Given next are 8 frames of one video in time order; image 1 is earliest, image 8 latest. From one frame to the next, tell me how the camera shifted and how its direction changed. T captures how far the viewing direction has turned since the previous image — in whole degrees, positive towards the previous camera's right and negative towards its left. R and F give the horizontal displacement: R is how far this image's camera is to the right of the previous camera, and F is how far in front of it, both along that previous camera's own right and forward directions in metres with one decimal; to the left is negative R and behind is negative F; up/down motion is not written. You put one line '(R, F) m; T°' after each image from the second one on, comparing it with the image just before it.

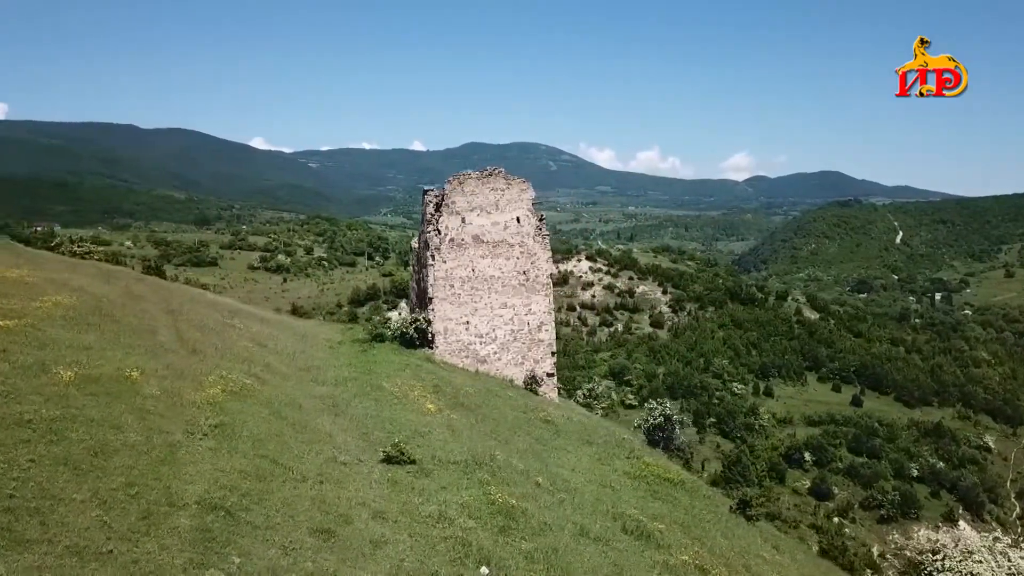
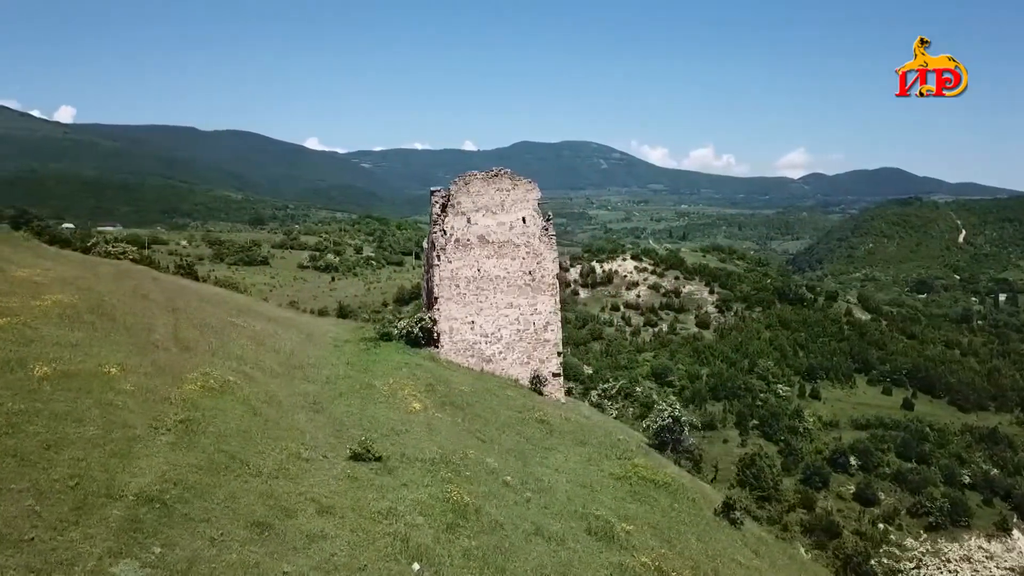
(+1.1, -0.1) m; -4°
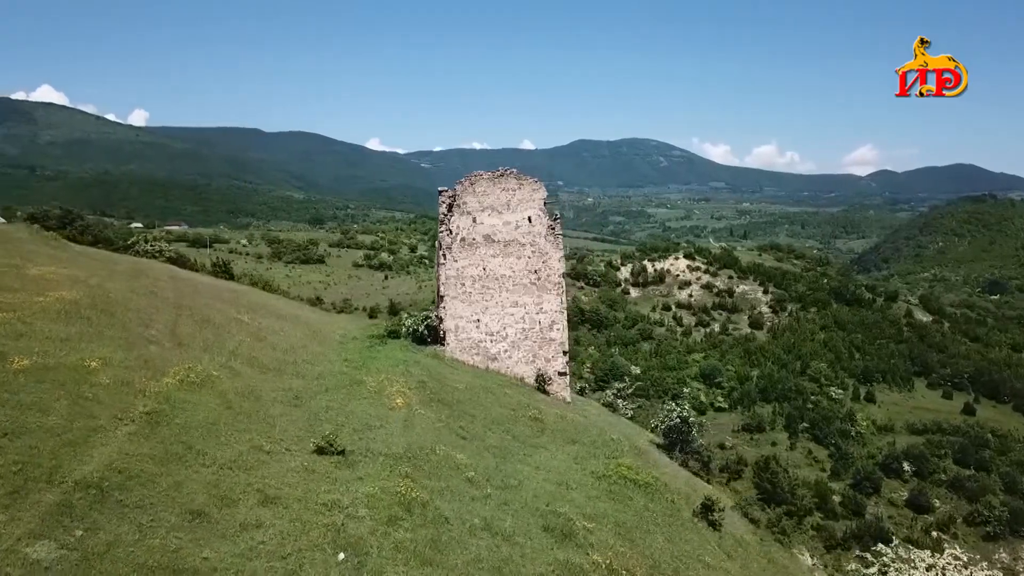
(+1.3, -0.1) m; -4°
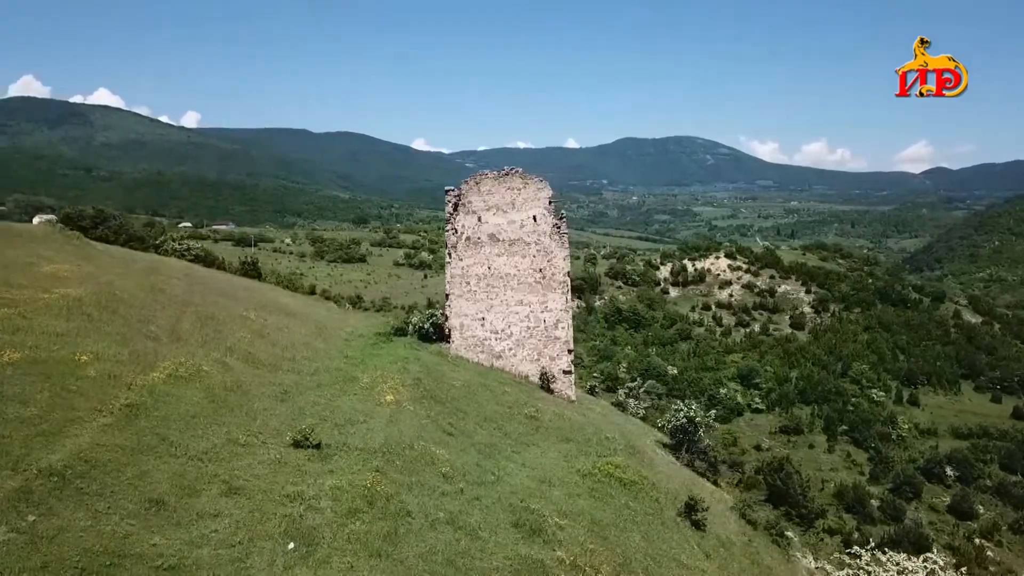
(+1.0, -0.1) m; -3°
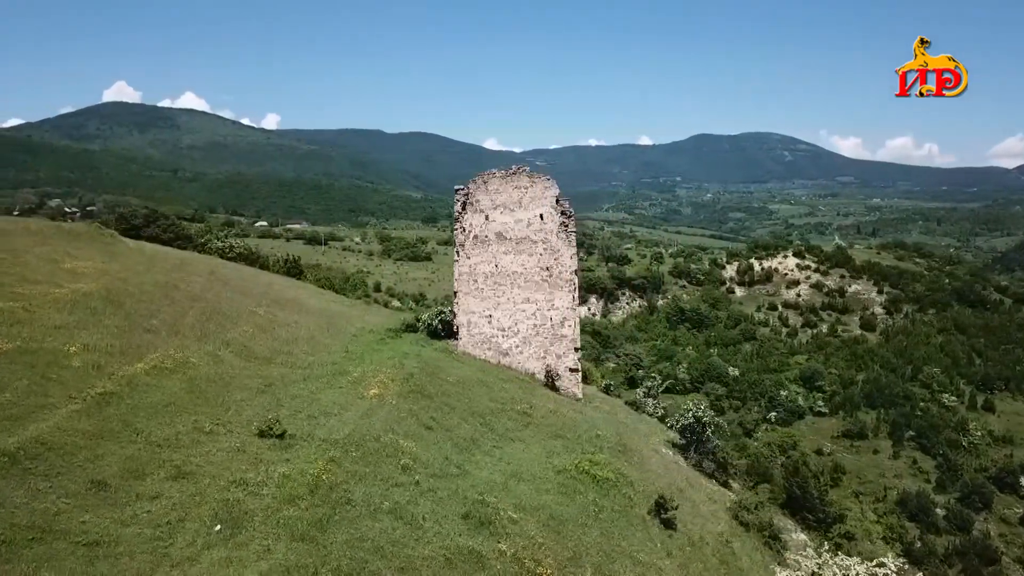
(+1.7, -0.1) m; -5°
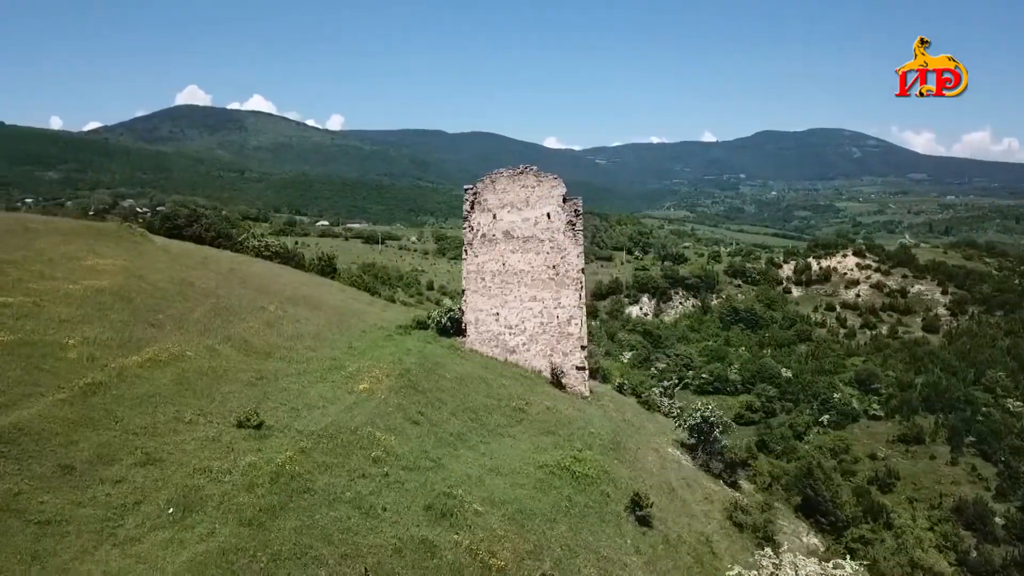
(+1.4, -0.2) m; -4°
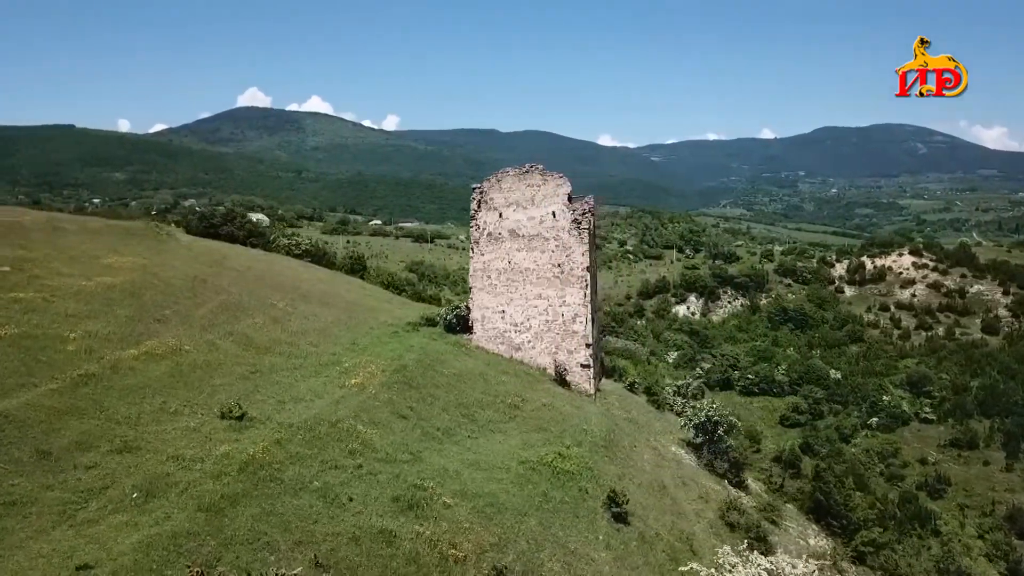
(+1.3, -0.2) m; -4°
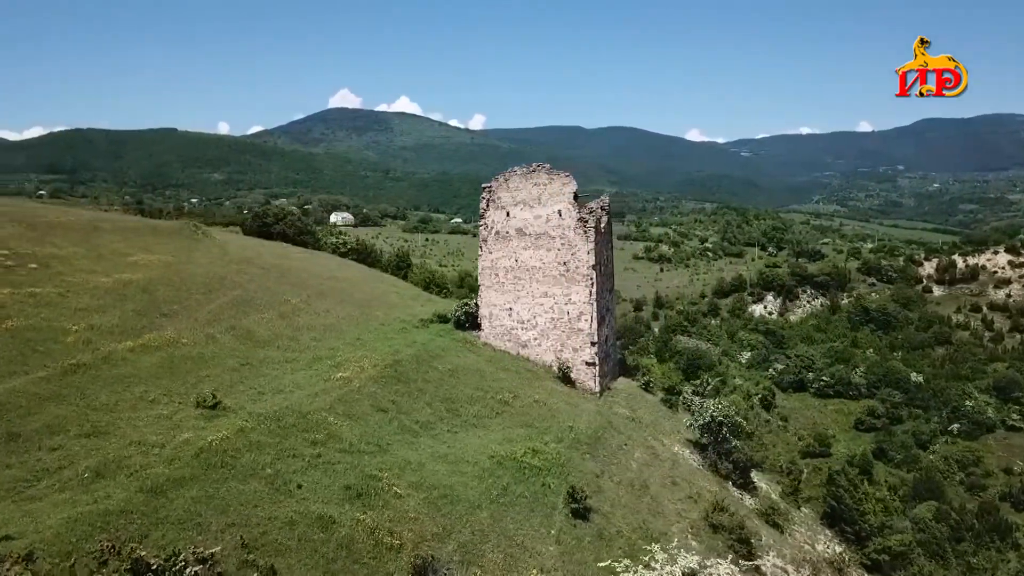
(+2.1, -0.2) m; -6°
